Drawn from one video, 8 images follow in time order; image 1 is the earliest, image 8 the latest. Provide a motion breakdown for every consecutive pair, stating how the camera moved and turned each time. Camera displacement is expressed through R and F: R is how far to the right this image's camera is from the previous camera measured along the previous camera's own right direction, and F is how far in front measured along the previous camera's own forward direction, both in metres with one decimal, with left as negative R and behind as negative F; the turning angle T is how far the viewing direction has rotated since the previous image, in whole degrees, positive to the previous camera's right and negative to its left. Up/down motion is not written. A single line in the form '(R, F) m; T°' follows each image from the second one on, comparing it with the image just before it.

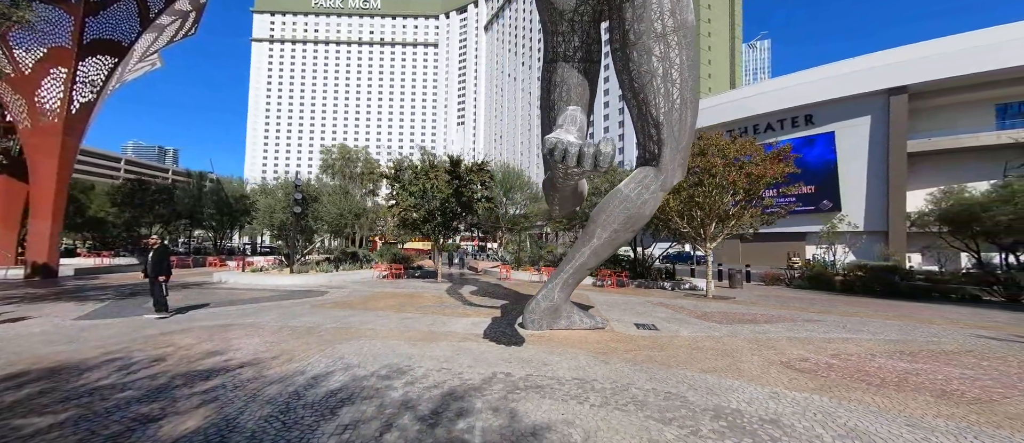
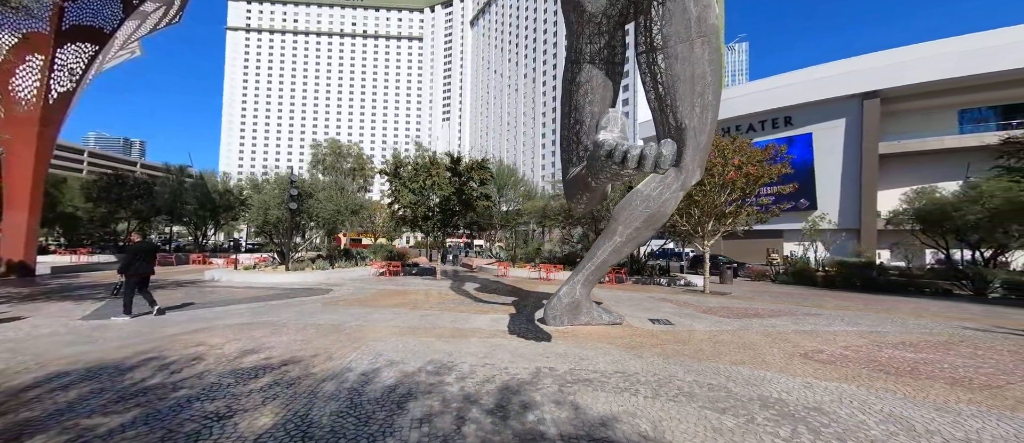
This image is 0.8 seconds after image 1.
(-0.7, -0.2) m; +3°
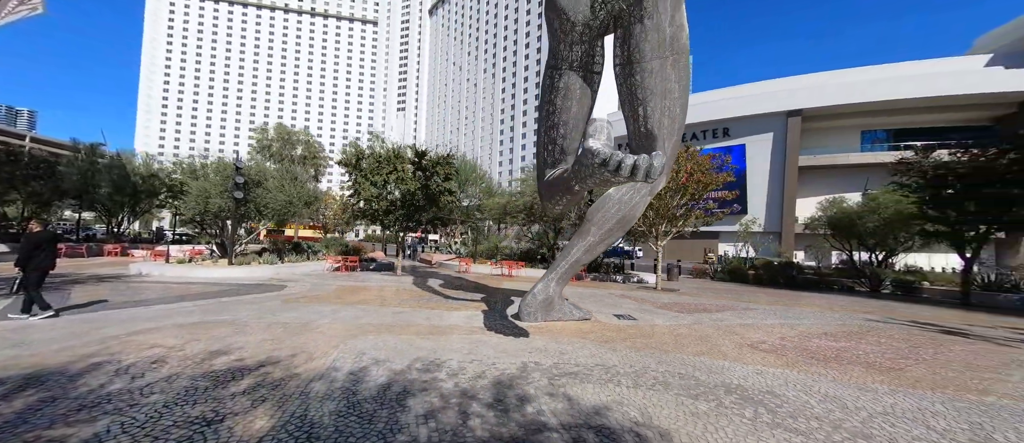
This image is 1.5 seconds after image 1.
(-0.5, -0.1) m; +7°
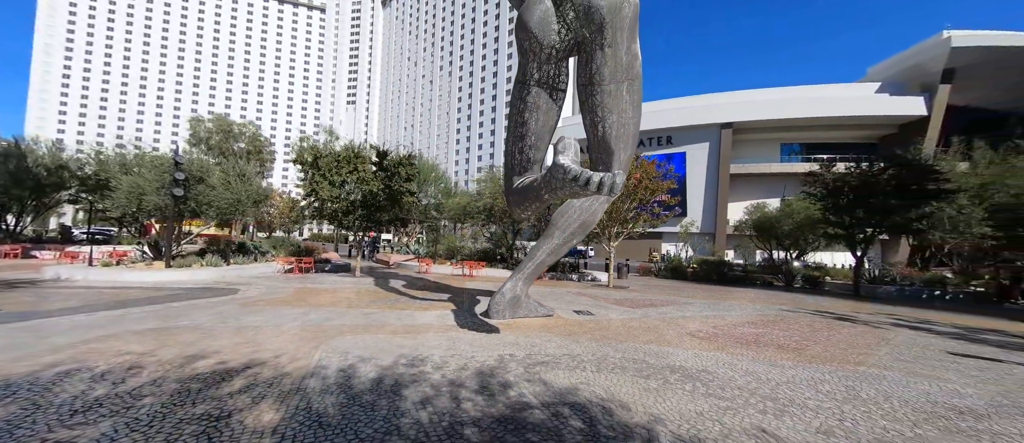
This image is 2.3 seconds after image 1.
(-0.4, -0.5) m; +7°
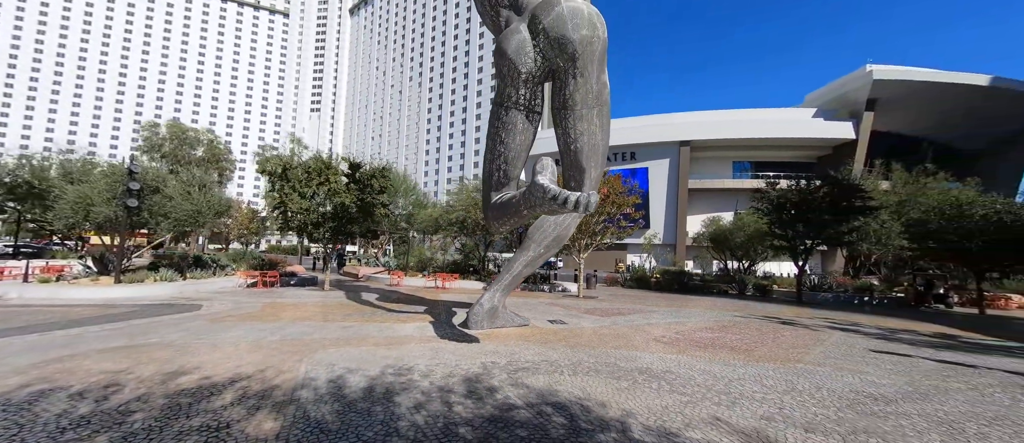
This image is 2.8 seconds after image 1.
(-0.2, -0.4) m; +5°
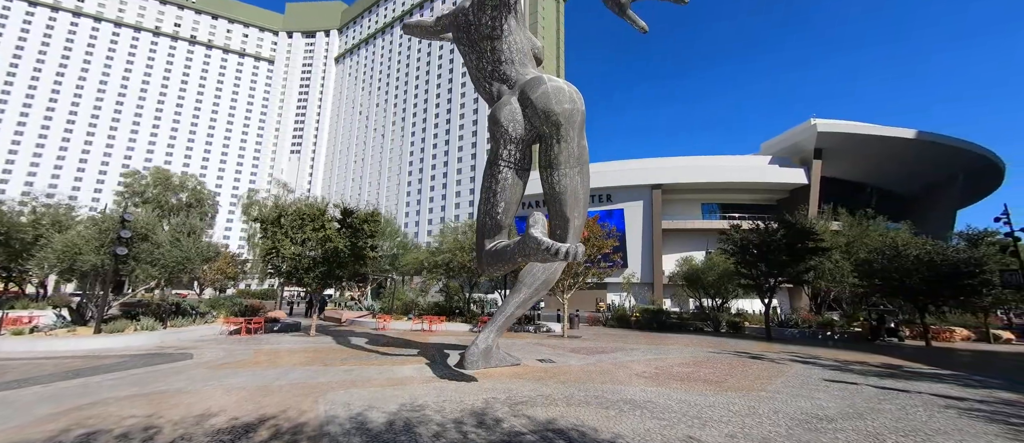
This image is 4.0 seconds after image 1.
(-0.3, -0.9) m; +3°
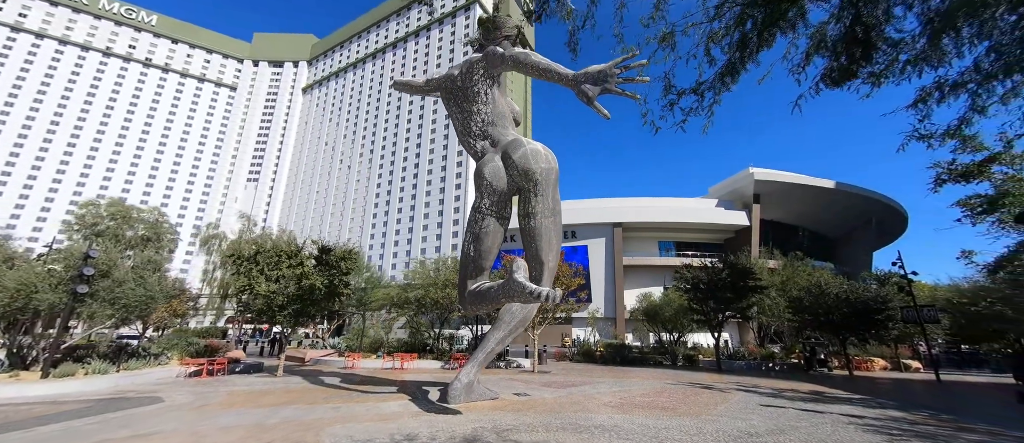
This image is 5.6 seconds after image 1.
(-0.5, -1.1) m; +5°
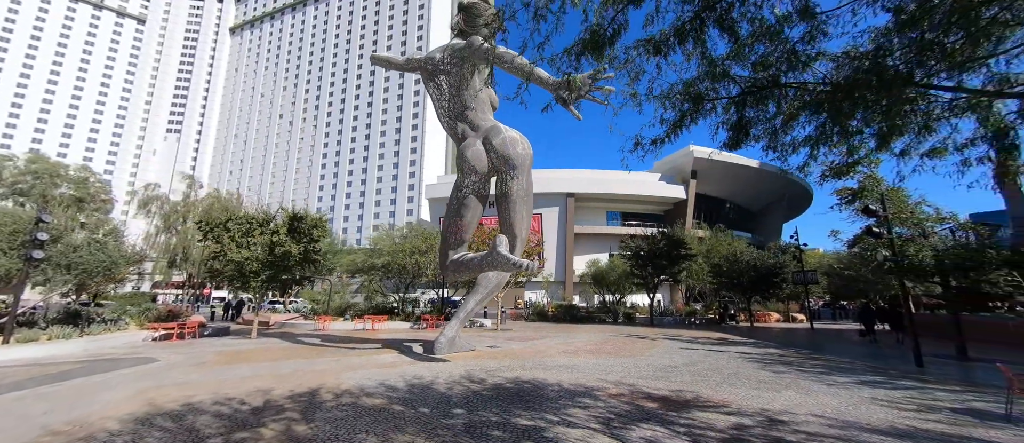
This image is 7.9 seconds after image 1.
(-0.8, -1.5) m; +7°
